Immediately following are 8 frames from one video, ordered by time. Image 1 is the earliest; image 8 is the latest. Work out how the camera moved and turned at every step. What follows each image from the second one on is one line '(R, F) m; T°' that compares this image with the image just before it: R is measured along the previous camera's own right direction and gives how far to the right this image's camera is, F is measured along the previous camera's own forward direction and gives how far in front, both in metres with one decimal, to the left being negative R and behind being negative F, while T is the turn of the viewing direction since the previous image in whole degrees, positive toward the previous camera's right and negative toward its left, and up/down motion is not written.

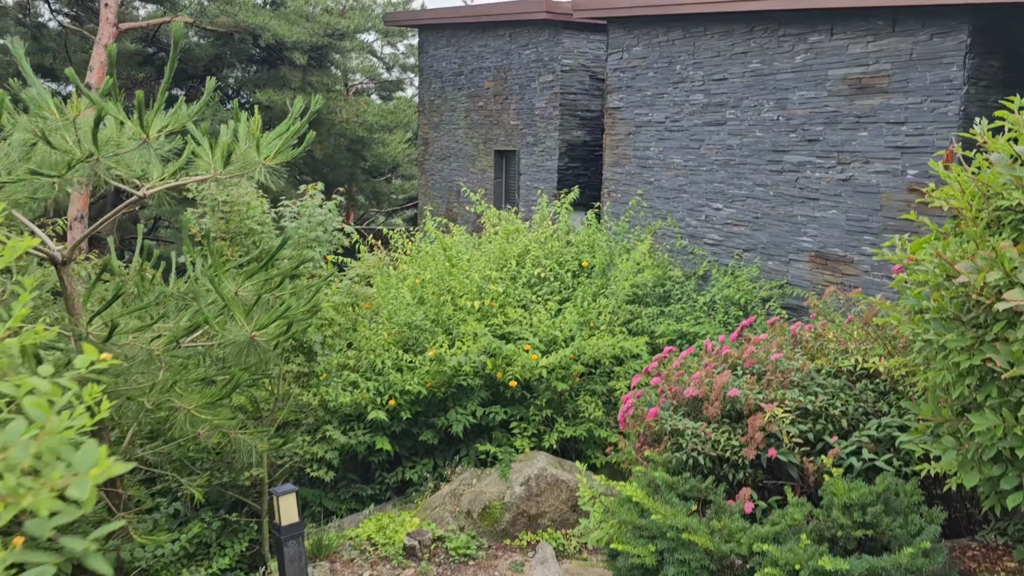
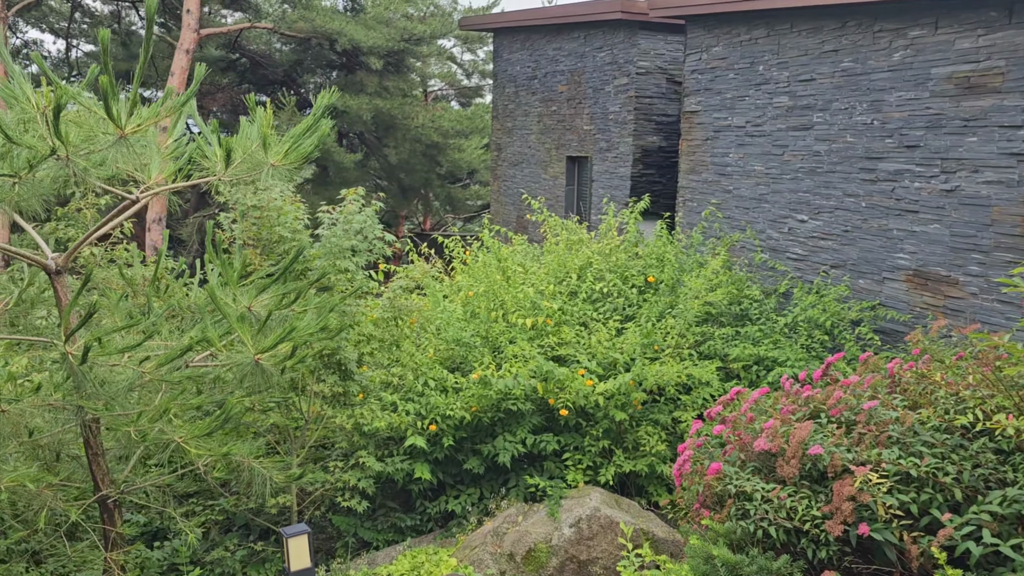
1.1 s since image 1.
(+0.1, +0.5) m; -5°
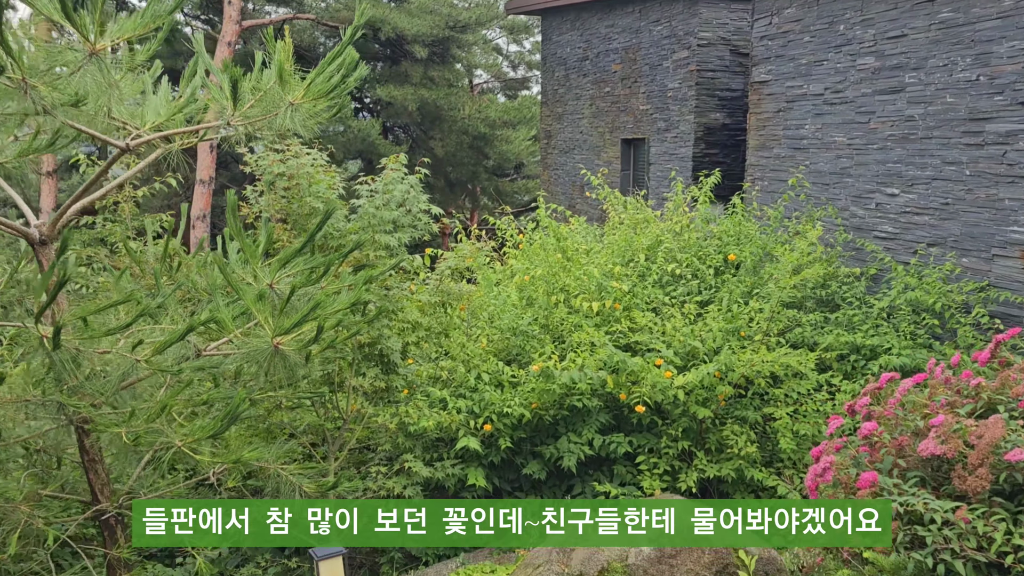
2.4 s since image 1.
(-0.1, +0.6) m; -3°
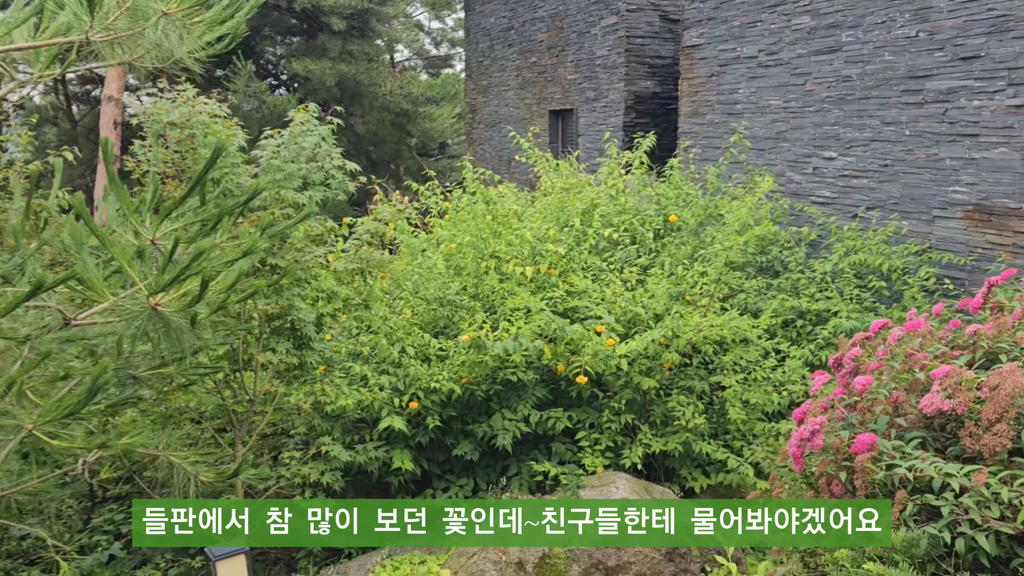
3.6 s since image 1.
(0.0, +0.4) m; +5°
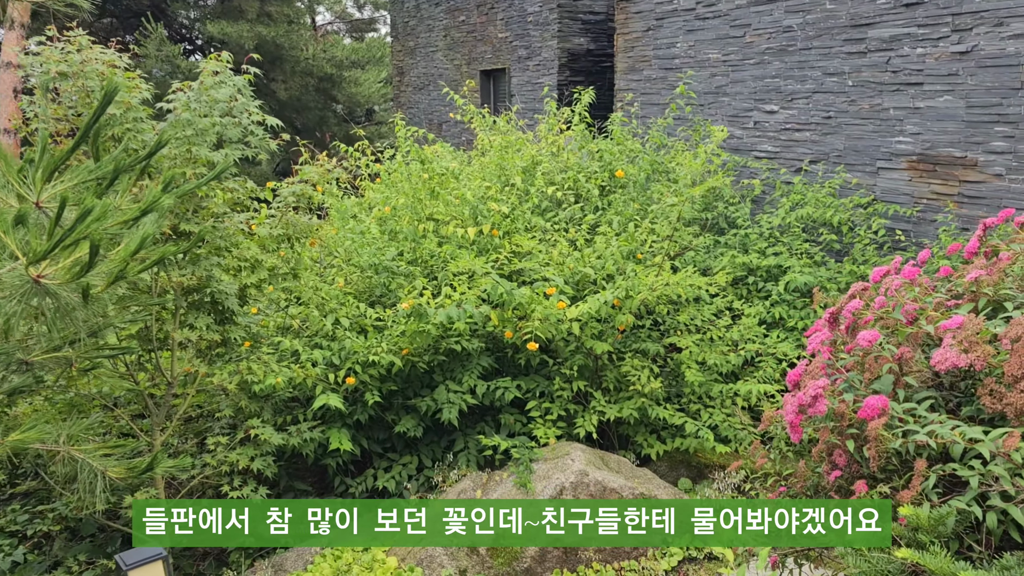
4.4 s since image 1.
(0.0, +0.3) m; +4°
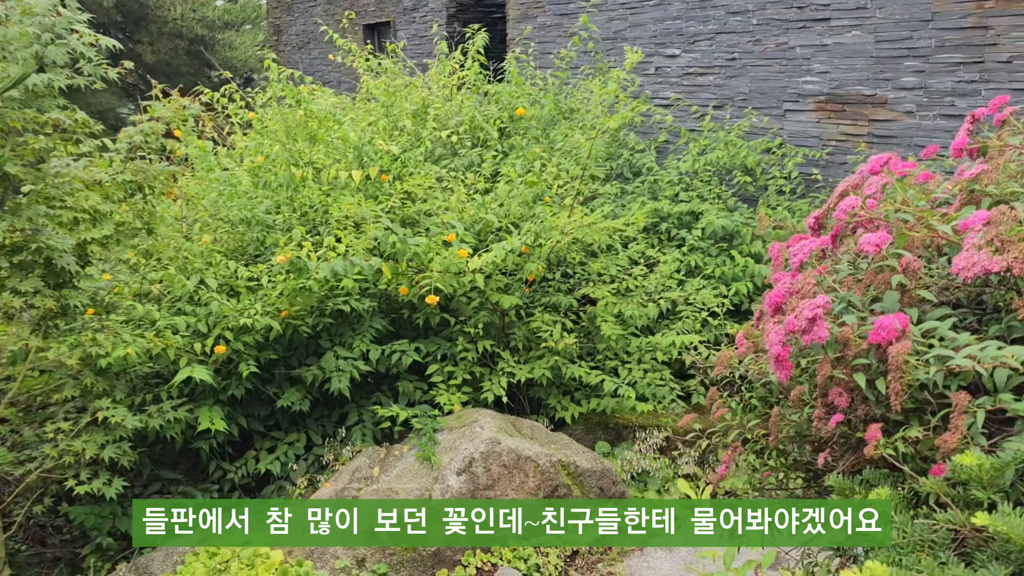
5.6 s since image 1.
(0.0, +0.4) m; +7°
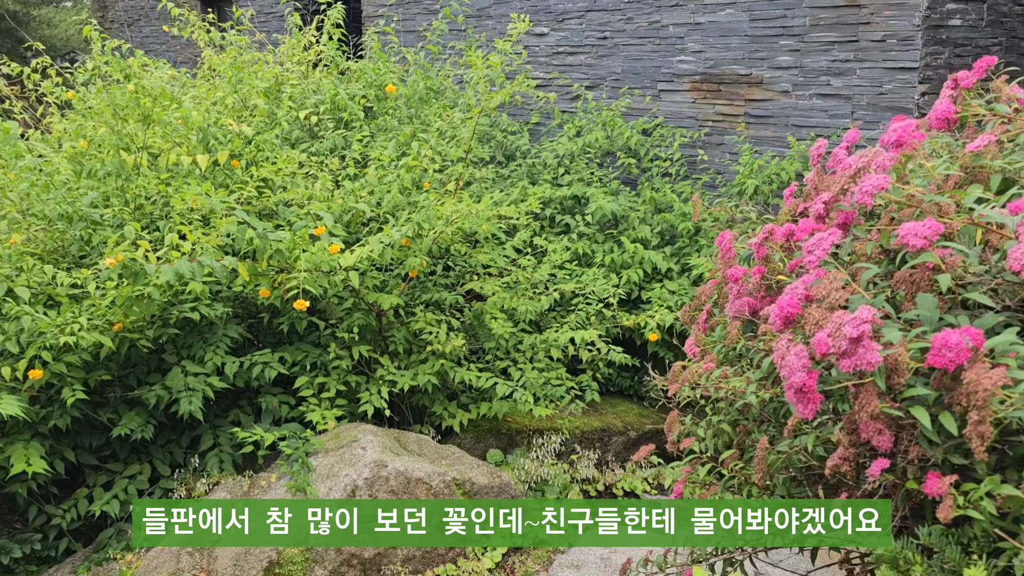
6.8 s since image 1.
(-0.1, +0.4) m; +9°
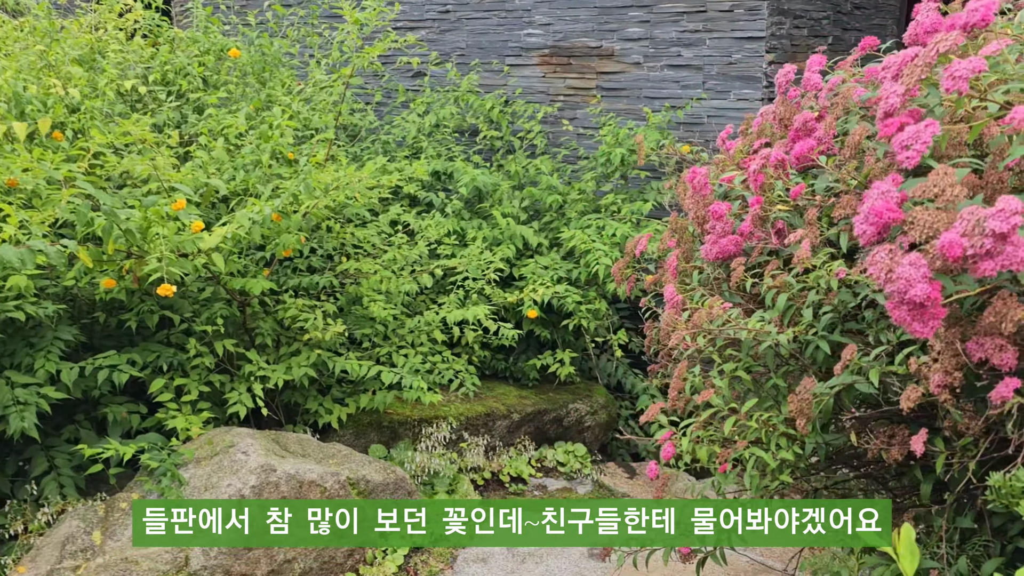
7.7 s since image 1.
(-0.2, +0.2) m; +12°
